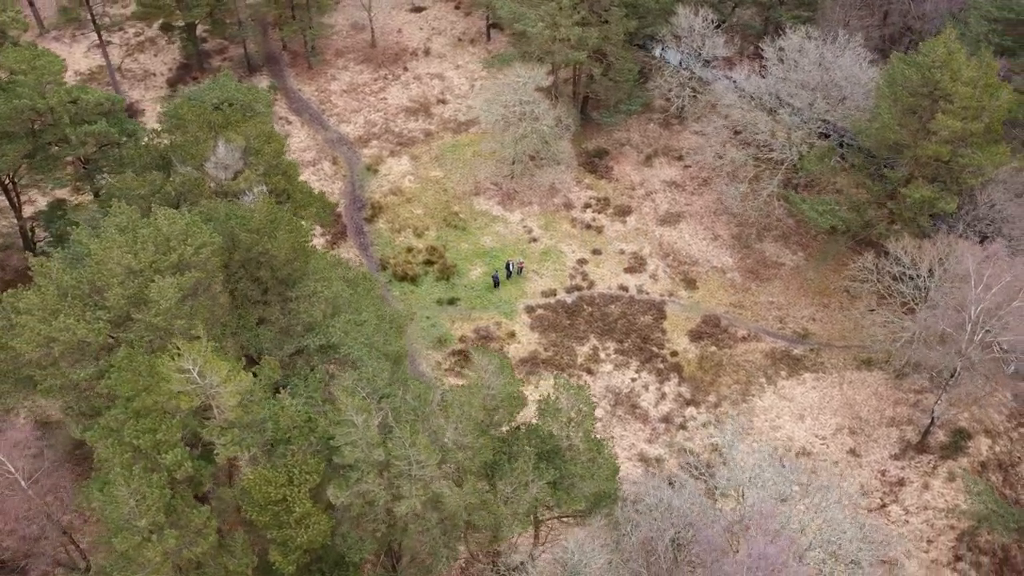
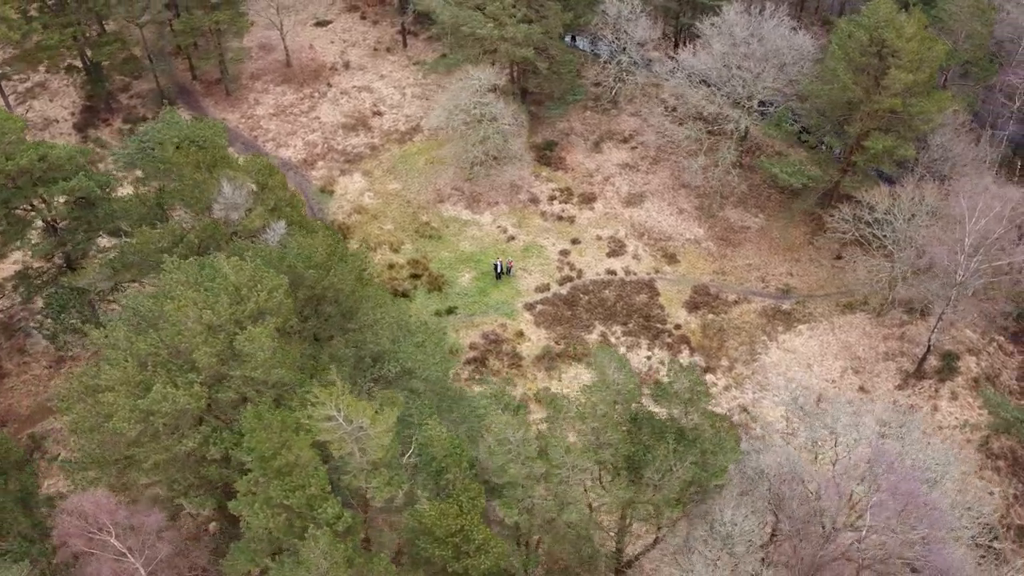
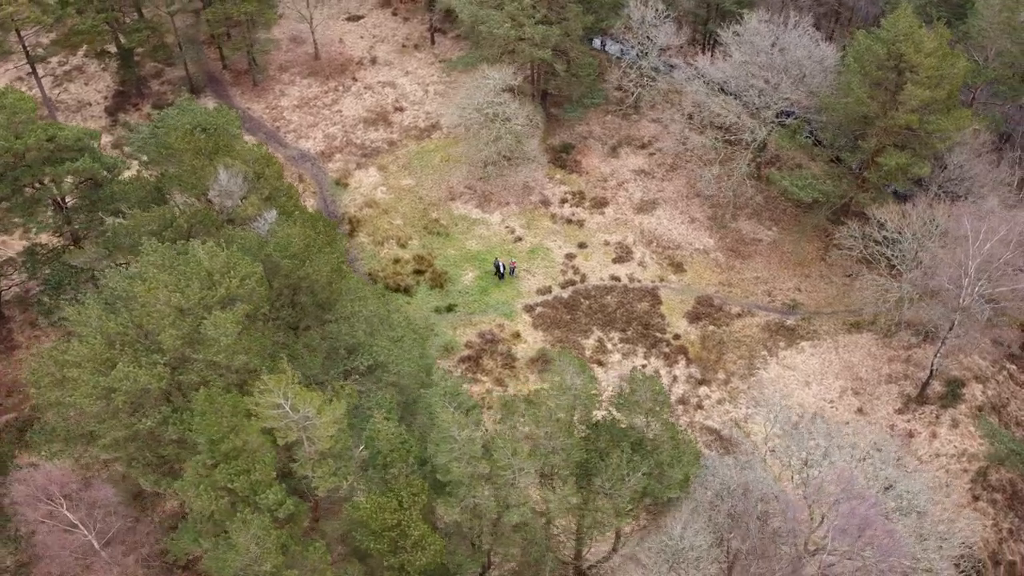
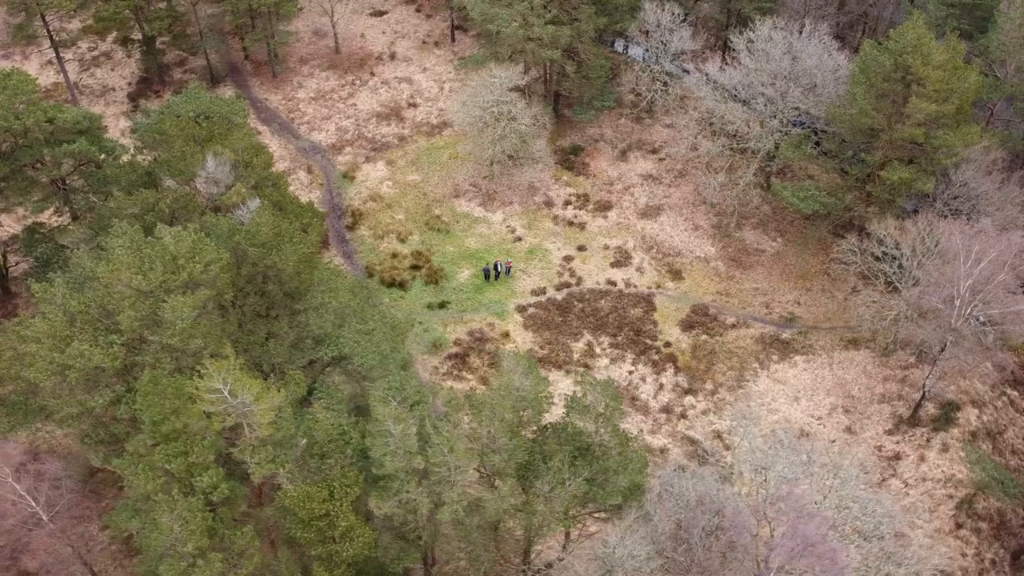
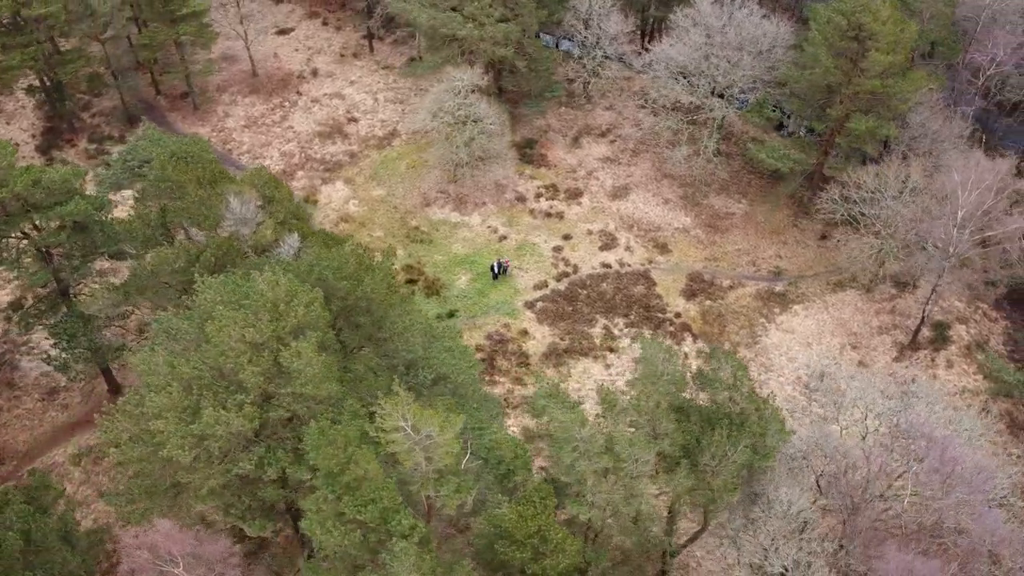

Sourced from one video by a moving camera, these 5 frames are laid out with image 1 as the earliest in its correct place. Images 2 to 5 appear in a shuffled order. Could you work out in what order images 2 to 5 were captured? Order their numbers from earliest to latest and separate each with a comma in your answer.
4, 3, 2, 5
